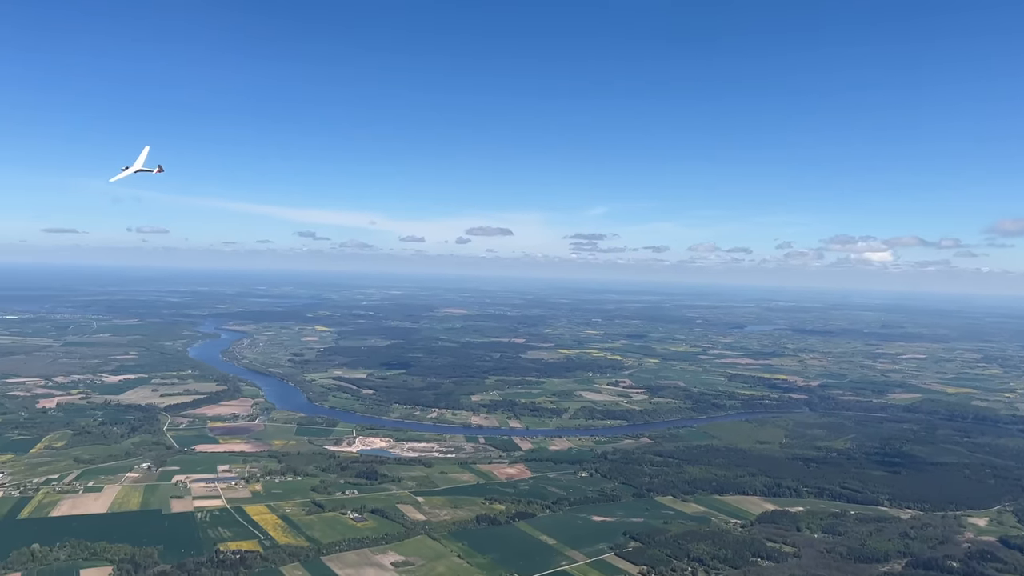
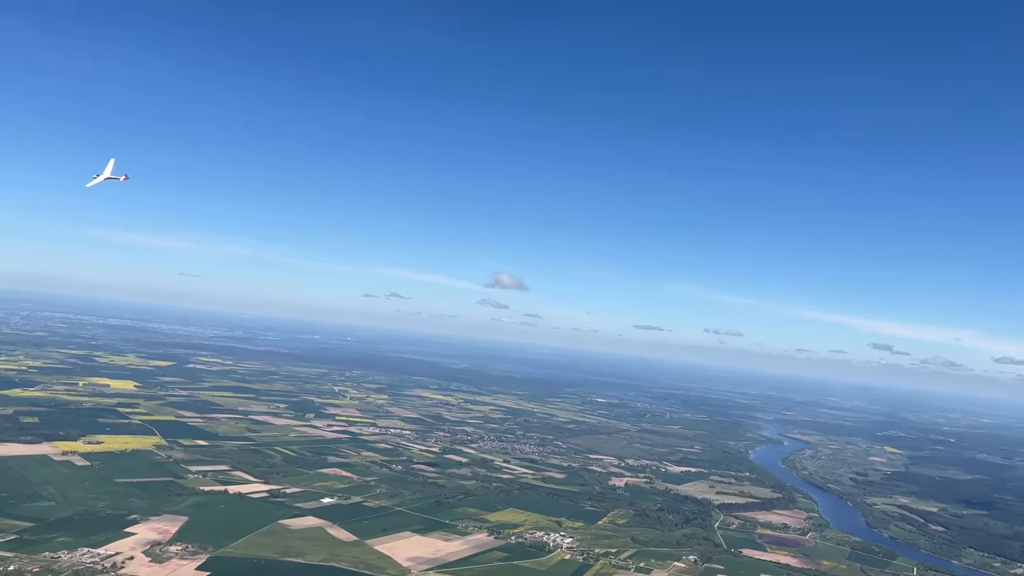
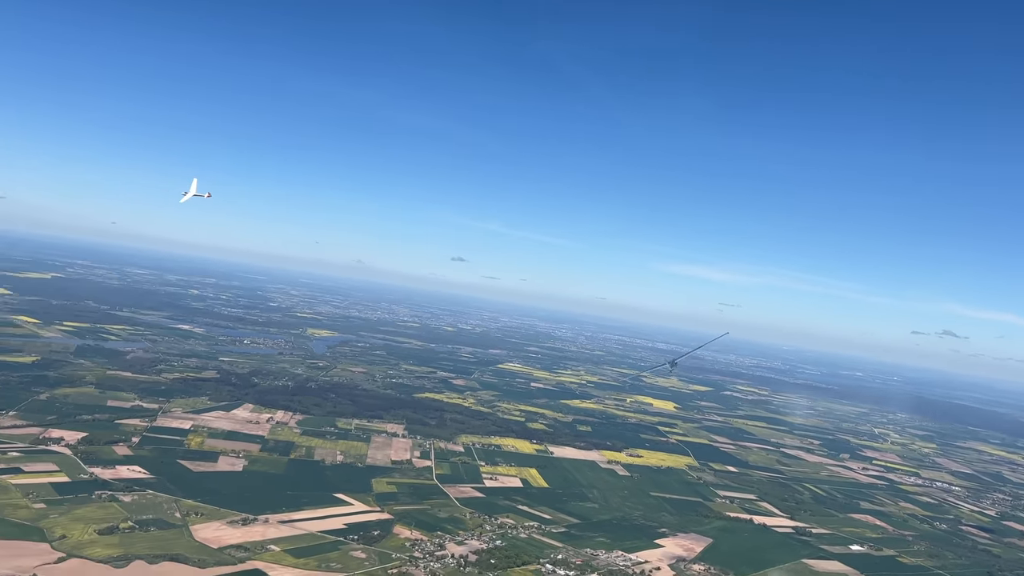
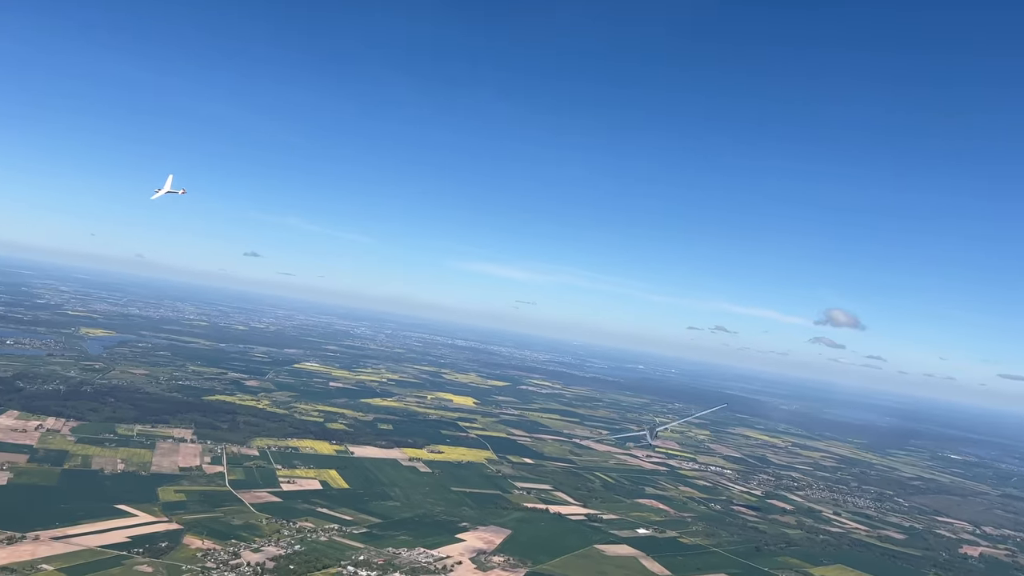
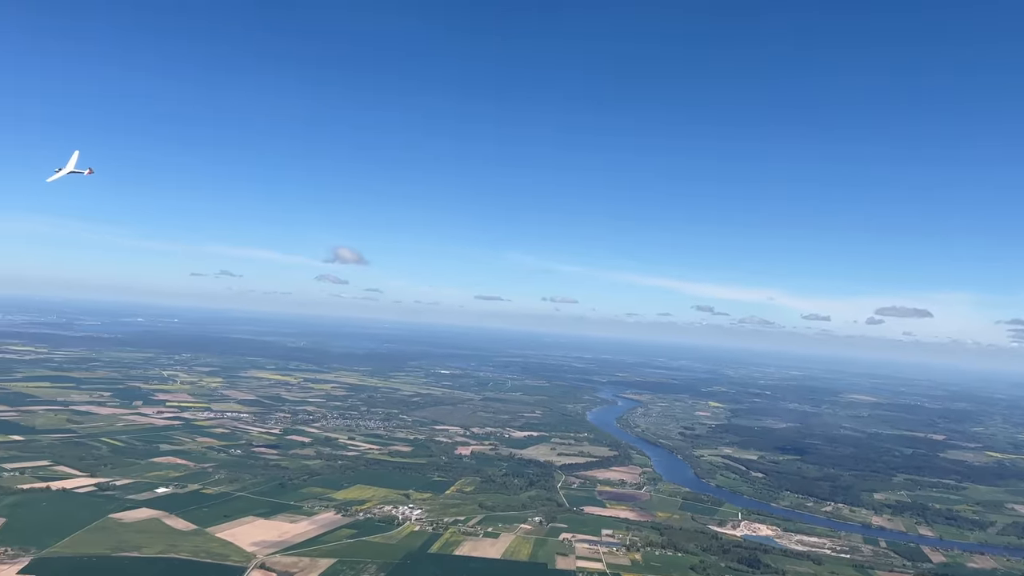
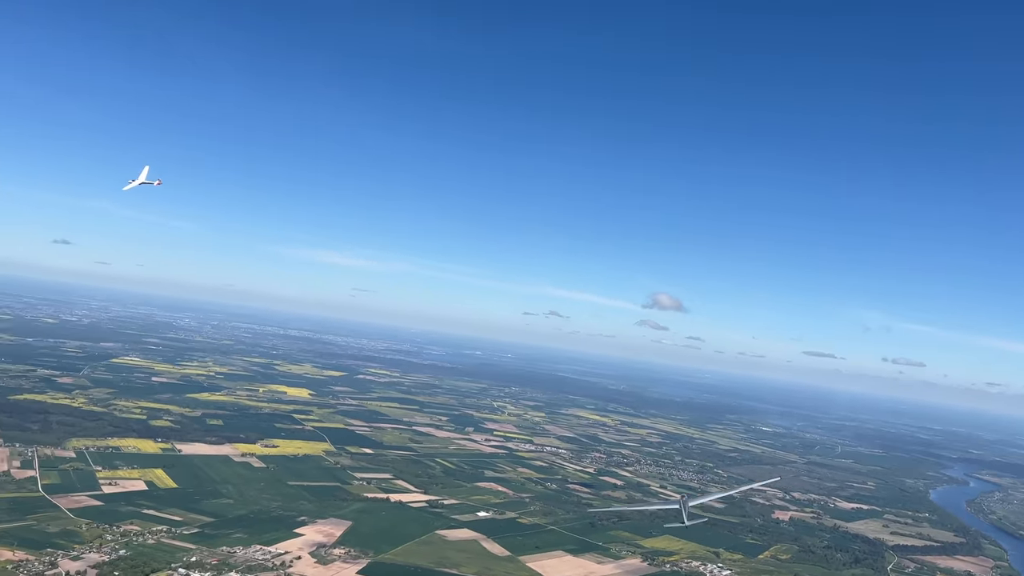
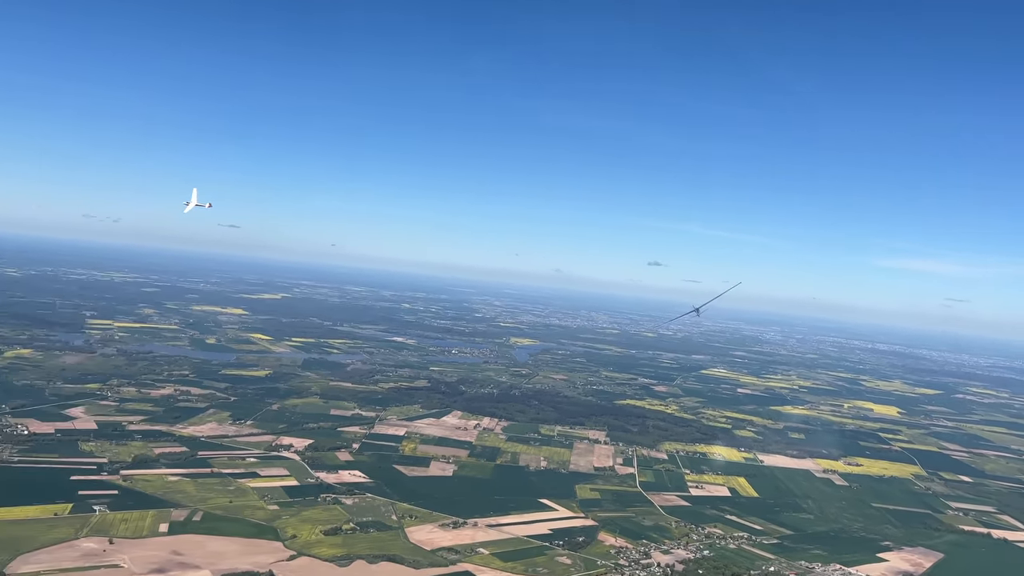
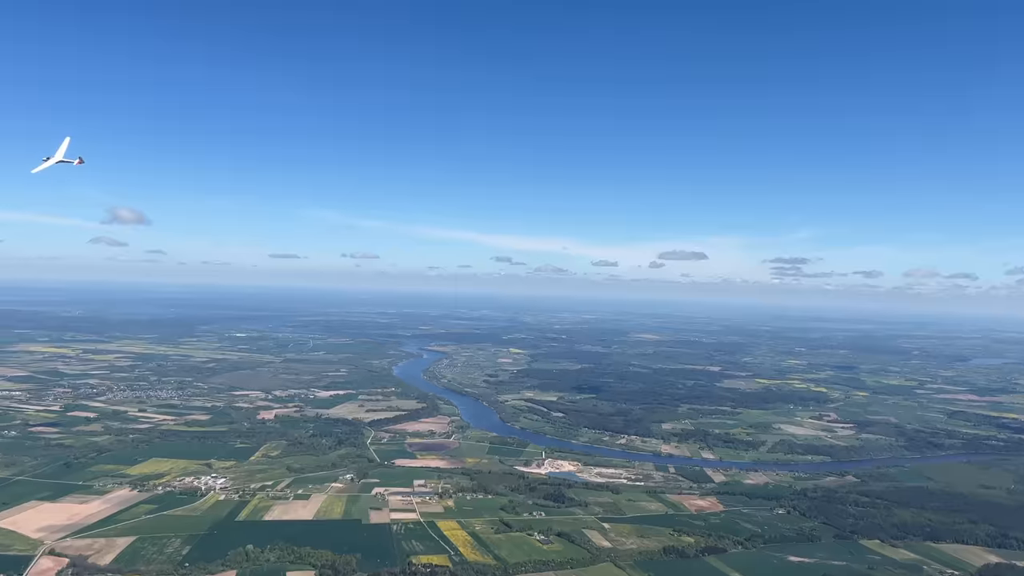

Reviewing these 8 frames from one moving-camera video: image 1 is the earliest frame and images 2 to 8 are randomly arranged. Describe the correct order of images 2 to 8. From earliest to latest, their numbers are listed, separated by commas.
8, 5, 2, 6, 4, 3, 7
